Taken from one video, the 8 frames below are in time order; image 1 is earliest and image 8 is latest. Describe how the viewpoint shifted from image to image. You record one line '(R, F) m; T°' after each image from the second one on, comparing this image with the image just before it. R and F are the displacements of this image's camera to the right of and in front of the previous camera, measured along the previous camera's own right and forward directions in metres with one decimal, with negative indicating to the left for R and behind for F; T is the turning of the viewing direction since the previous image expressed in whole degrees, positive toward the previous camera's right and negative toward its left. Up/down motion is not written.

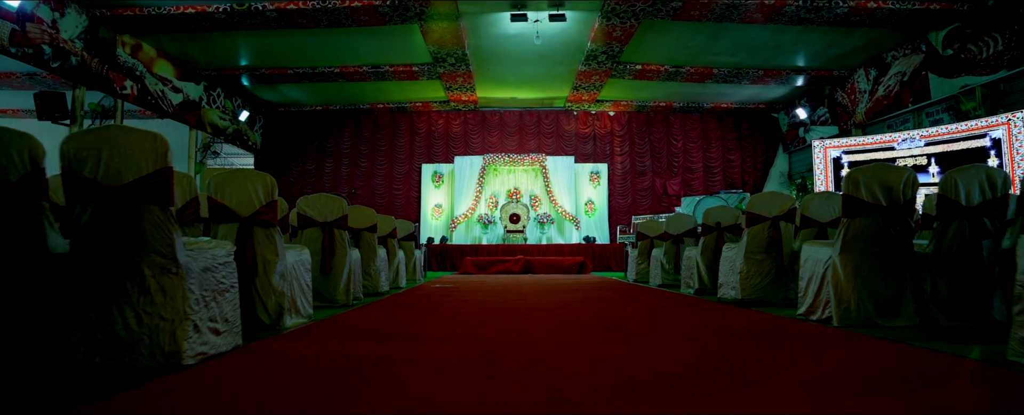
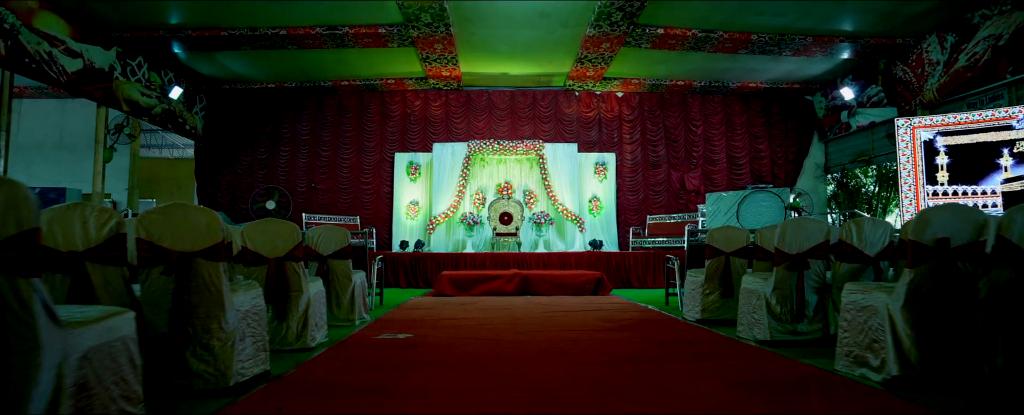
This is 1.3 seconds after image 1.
(0.0, +2.5) m; +1°
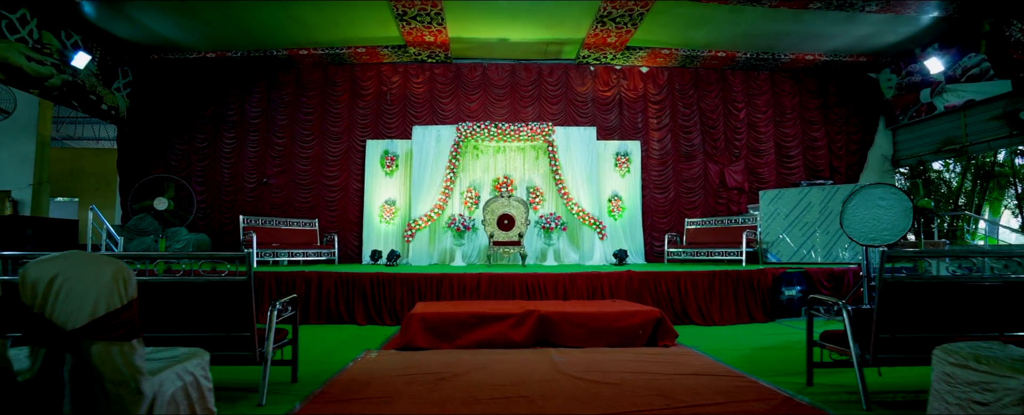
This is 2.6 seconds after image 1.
(-0.1, +2.6) m; +1°
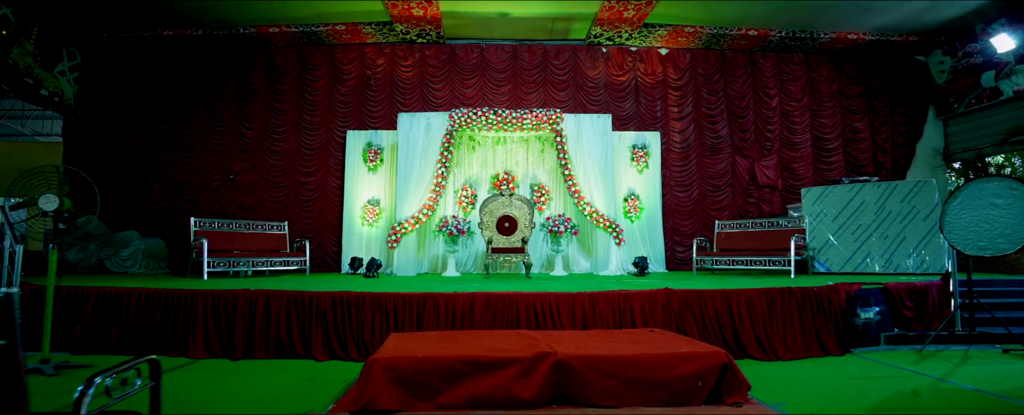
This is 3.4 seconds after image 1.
(0.0, +1.4) m; 0°
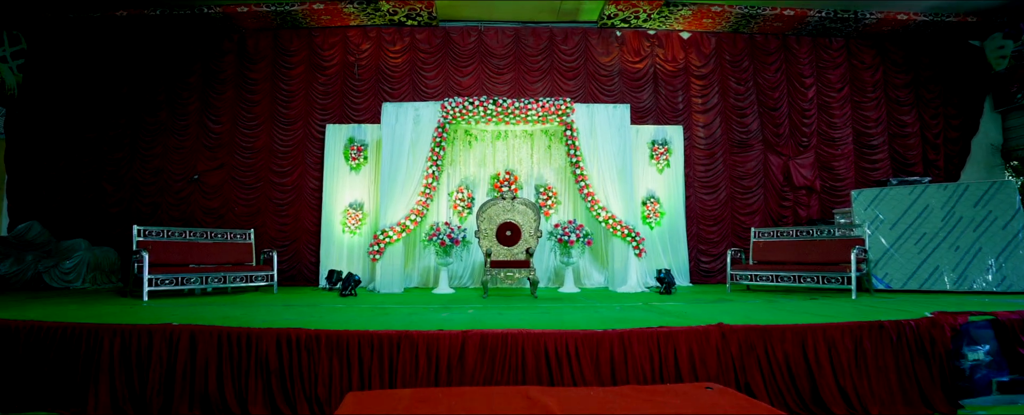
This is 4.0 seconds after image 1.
(0.0, +1.2) m; 0°
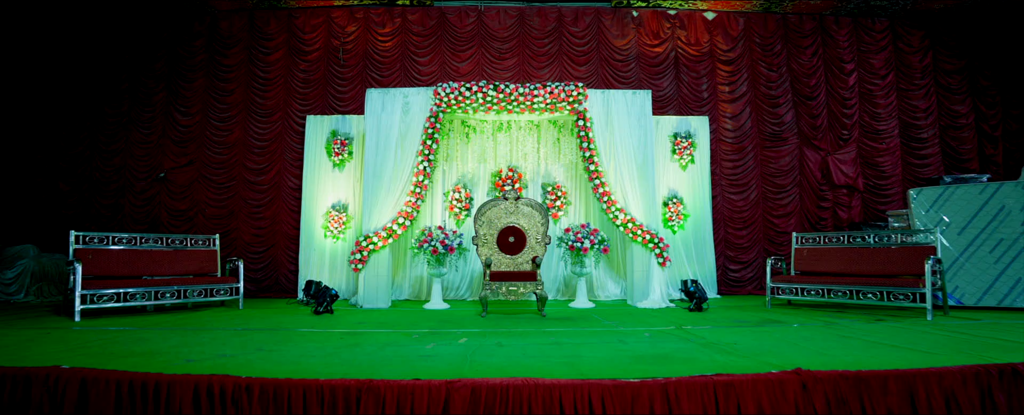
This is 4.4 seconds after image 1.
(0.0, +1.0) m; 0°
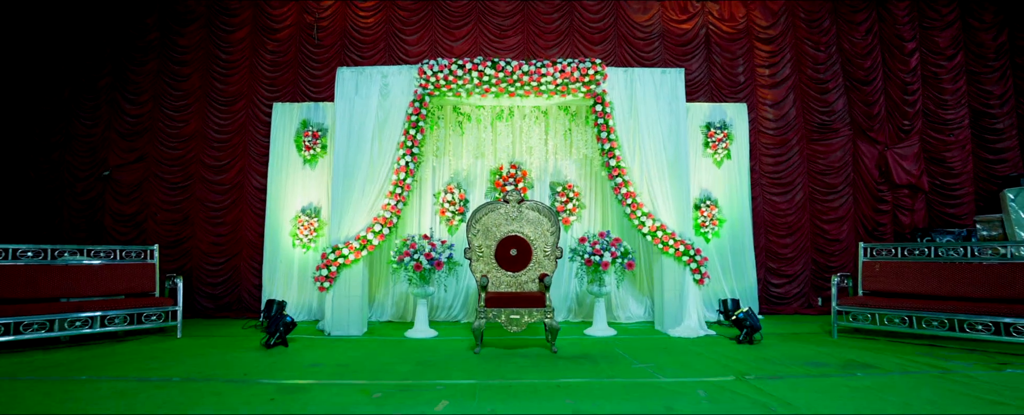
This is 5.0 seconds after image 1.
(0.0, +1.1) m; 0°
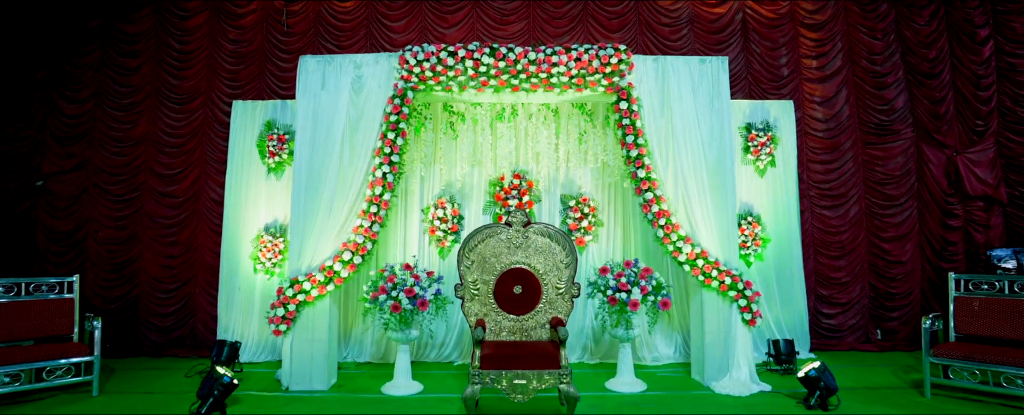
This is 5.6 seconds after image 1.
(0.0, +1.0) m; 0°
